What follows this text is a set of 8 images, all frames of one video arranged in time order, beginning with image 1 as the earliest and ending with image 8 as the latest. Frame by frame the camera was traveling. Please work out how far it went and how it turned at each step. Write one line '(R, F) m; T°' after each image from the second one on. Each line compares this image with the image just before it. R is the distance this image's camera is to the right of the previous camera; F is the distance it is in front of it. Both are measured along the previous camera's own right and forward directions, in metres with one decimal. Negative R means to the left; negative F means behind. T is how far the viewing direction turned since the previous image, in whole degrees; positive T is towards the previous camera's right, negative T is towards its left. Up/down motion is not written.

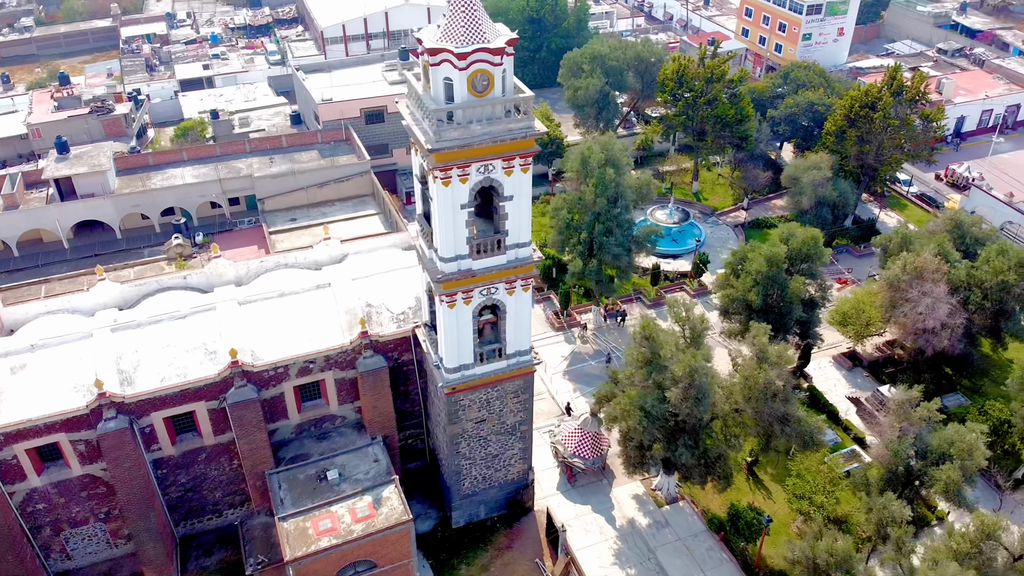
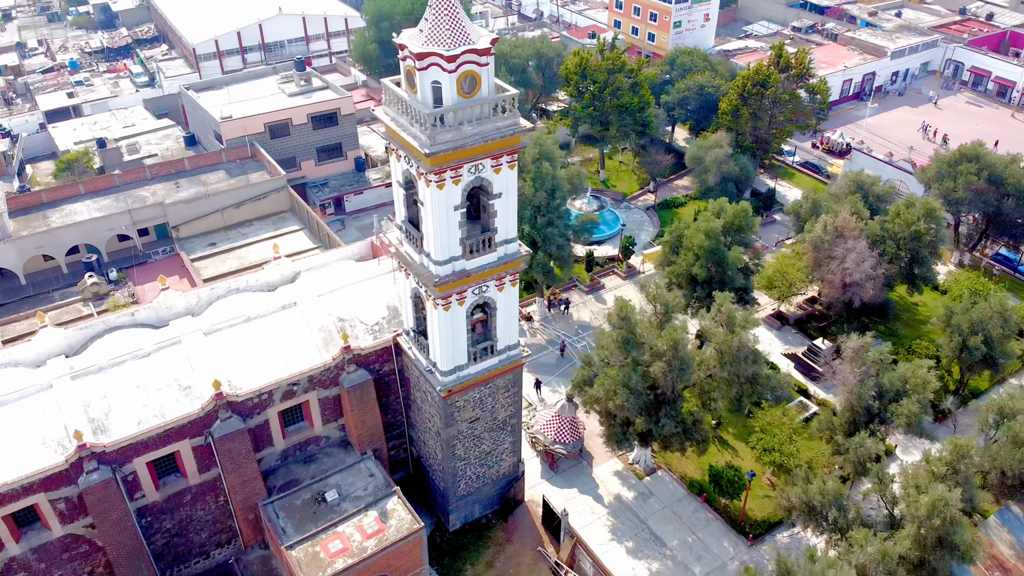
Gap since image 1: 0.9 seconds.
(-4.1, -0.1) m; +10°
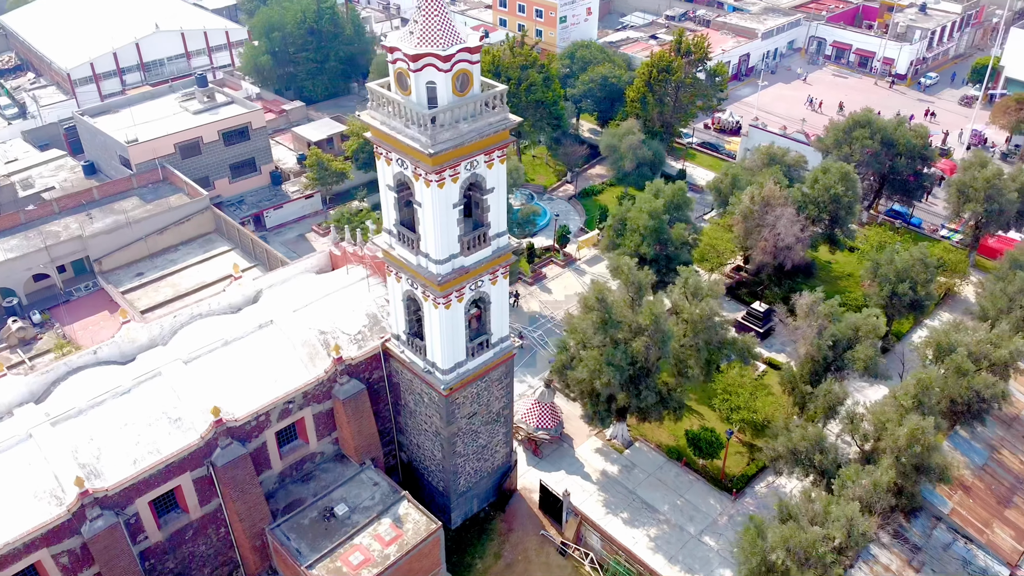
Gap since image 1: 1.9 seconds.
(-4.1, -0.3) m; +9°
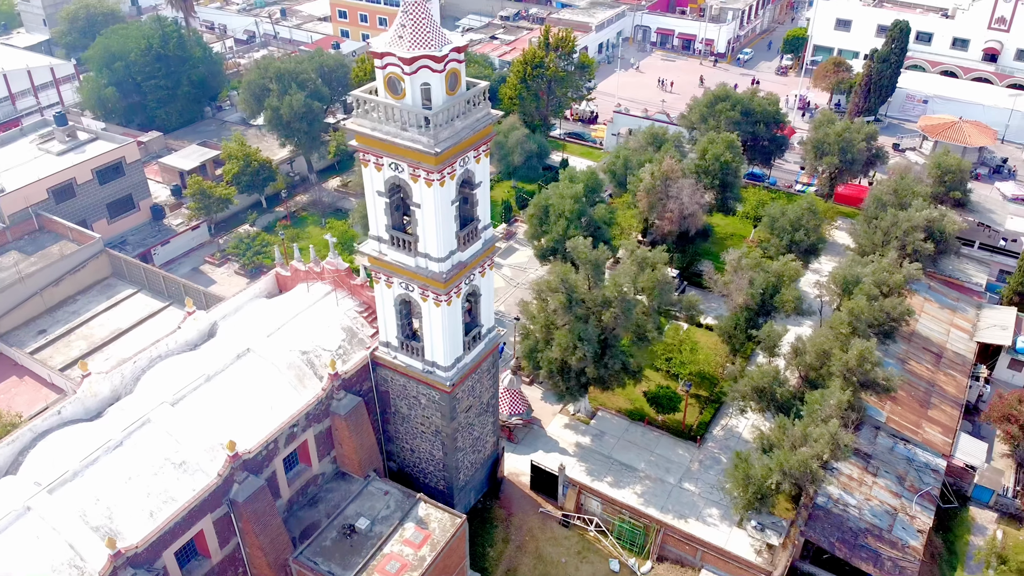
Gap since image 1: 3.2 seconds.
(-5.8, -0.4) m; +13°
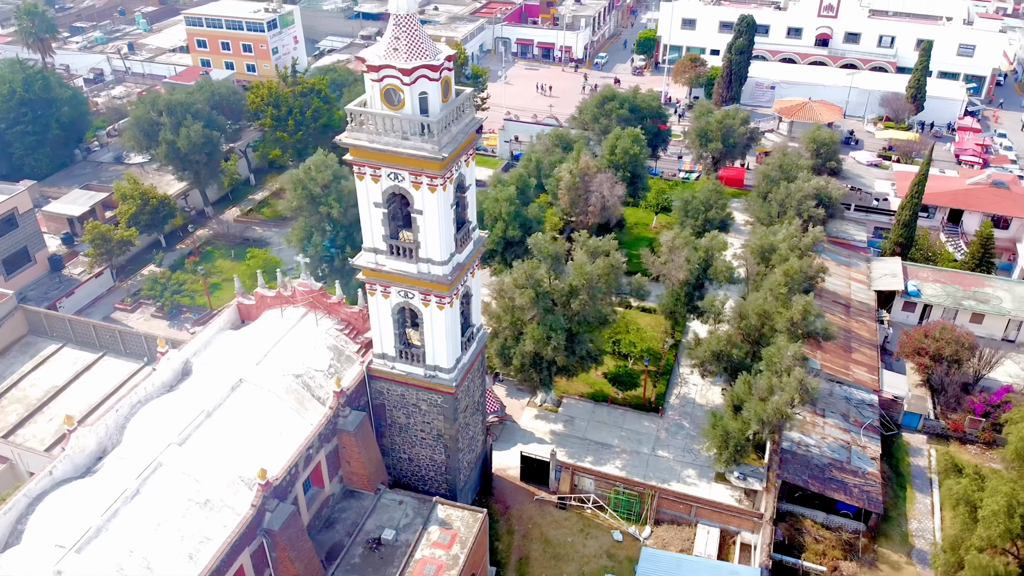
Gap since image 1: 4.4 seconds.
(-5.2, -0.6) m; +11°
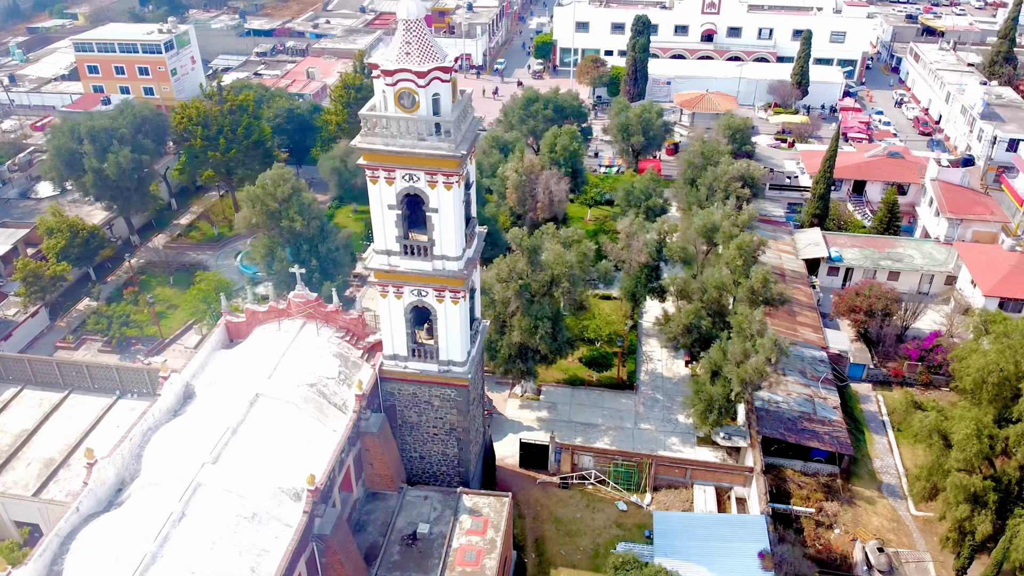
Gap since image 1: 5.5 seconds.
(-4.6, -0.9) m; +9°
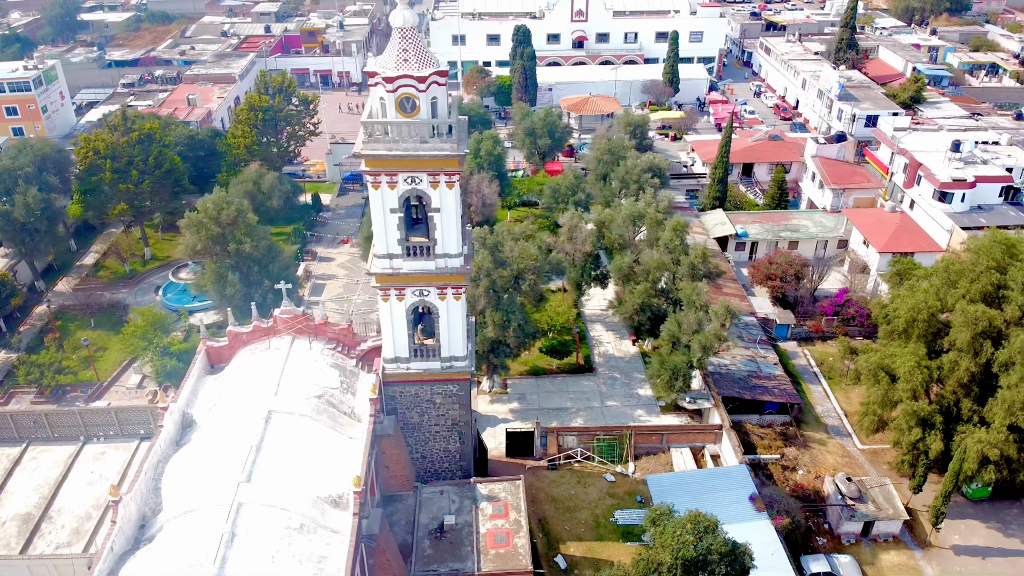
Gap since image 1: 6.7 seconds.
(-5.2, -1.0) m; +10°
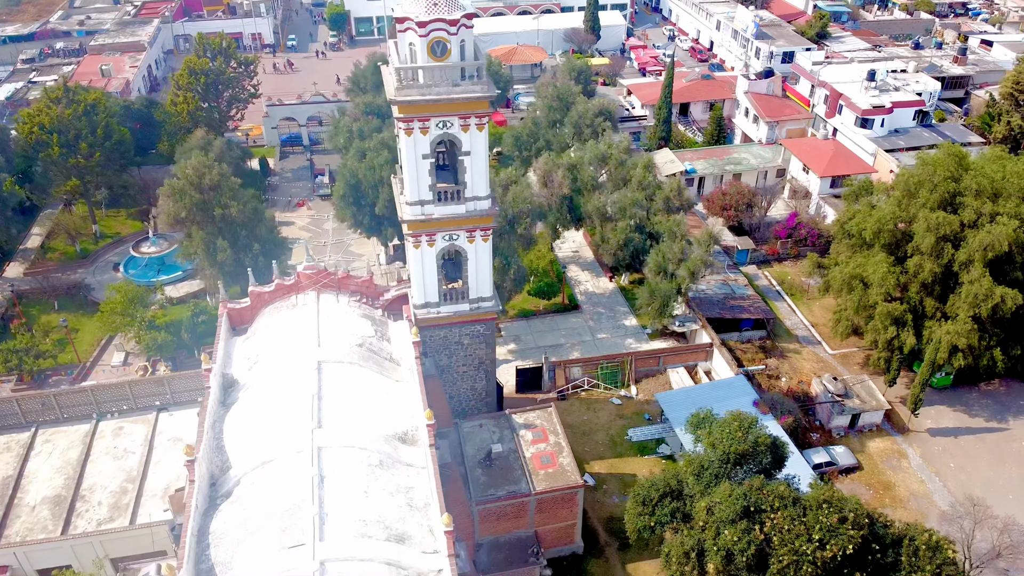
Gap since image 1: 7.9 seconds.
(-5.1, -1.0) m; +8°
